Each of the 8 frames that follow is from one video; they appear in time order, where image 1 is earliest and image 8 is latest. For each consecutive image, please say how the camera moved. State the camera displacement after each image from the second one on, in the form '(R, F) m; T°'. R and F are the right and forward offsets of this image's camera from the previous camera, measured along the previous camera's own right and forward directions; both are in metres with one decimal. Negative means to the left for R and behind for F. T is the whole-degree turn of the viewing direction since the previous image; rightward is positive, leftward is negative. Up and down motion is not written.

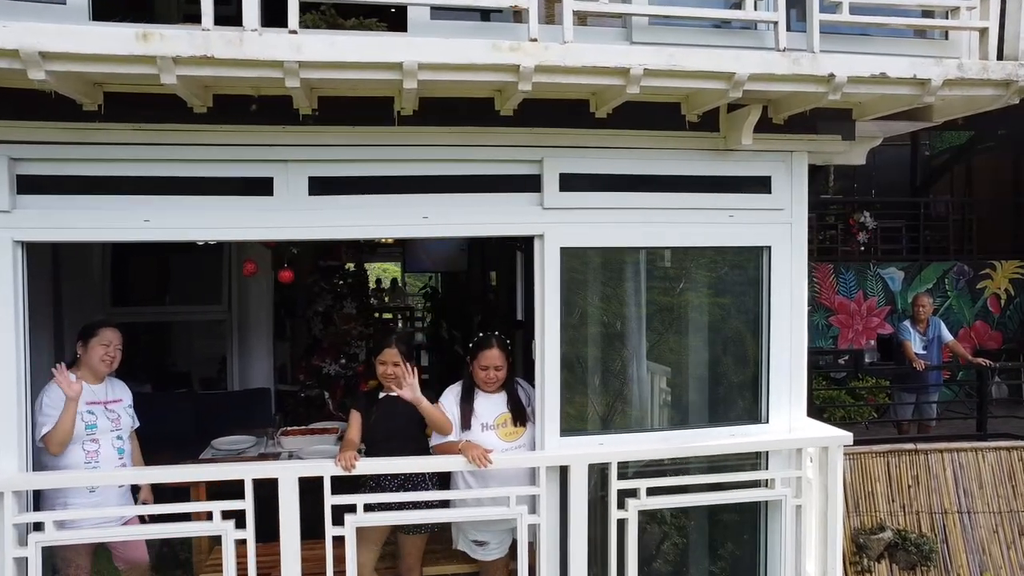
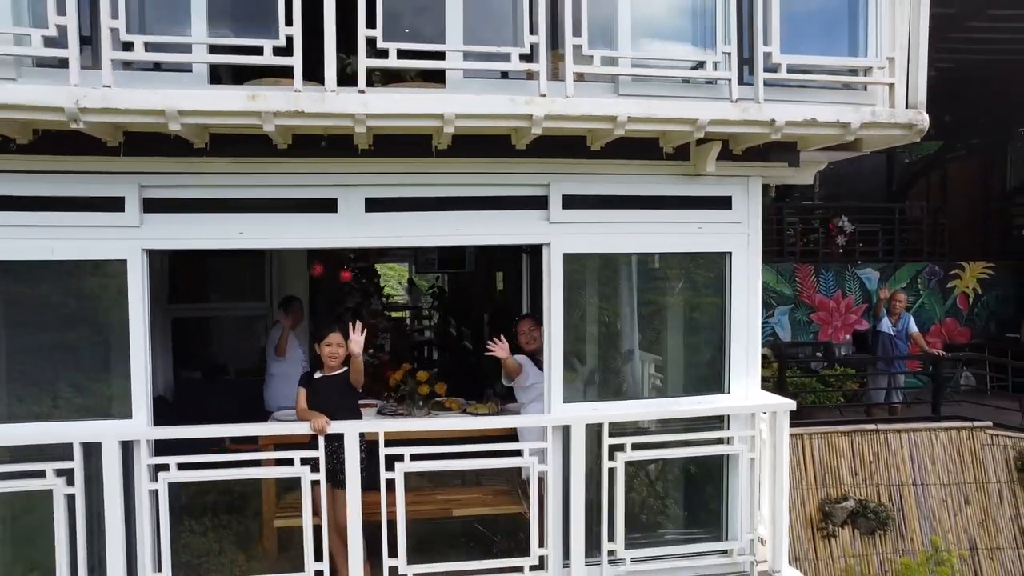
(-0.1, -0.9) m; 0°
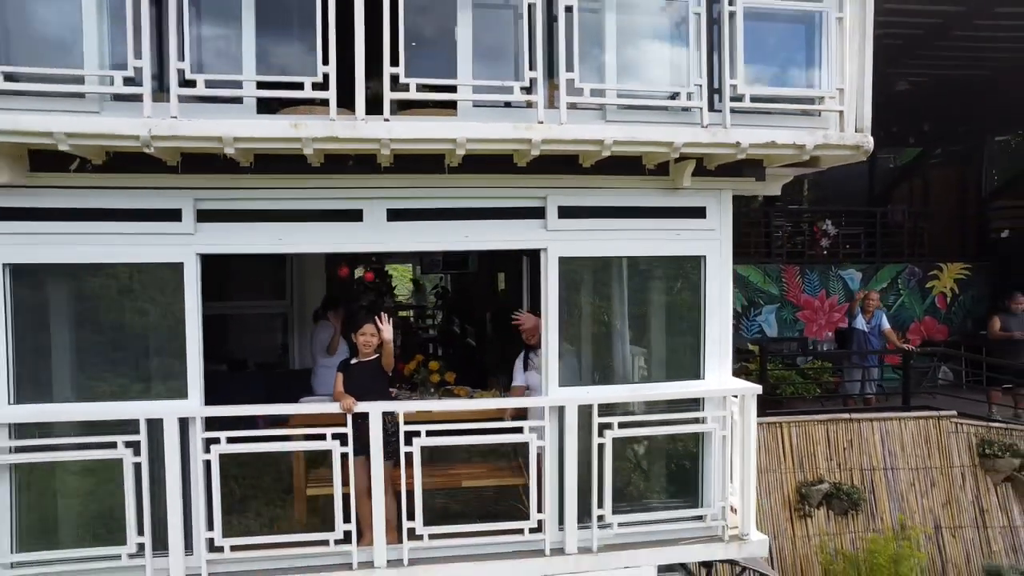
(0.0, -0.6) m; 0°
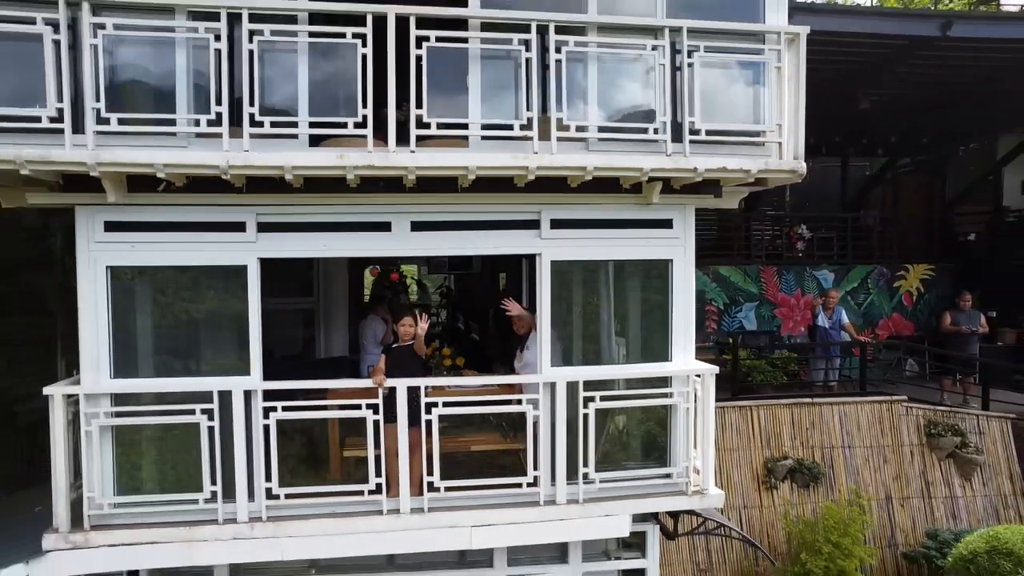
(0.0, -1.1) m; 0°
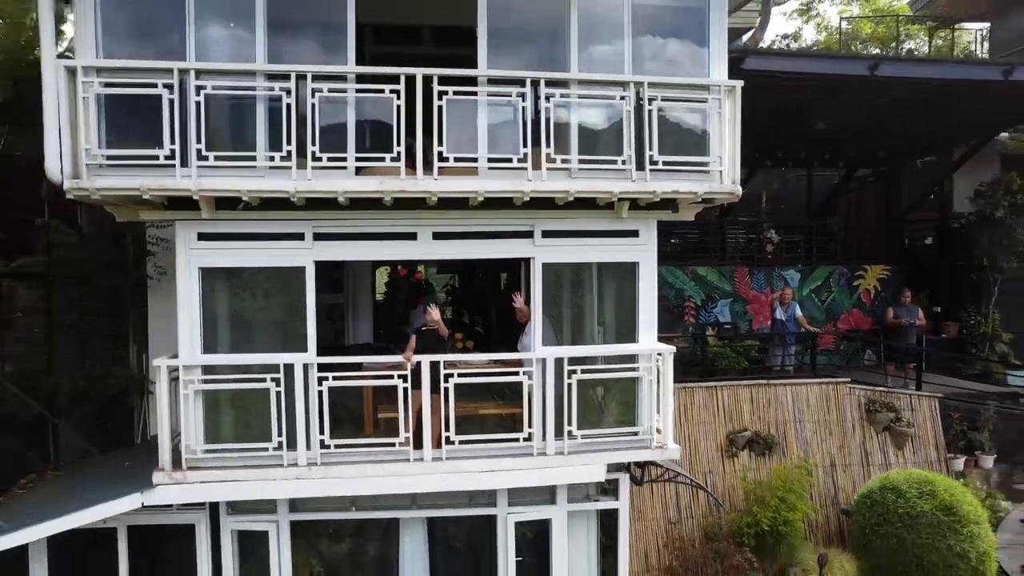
(0.0, -1.6) m; 0°
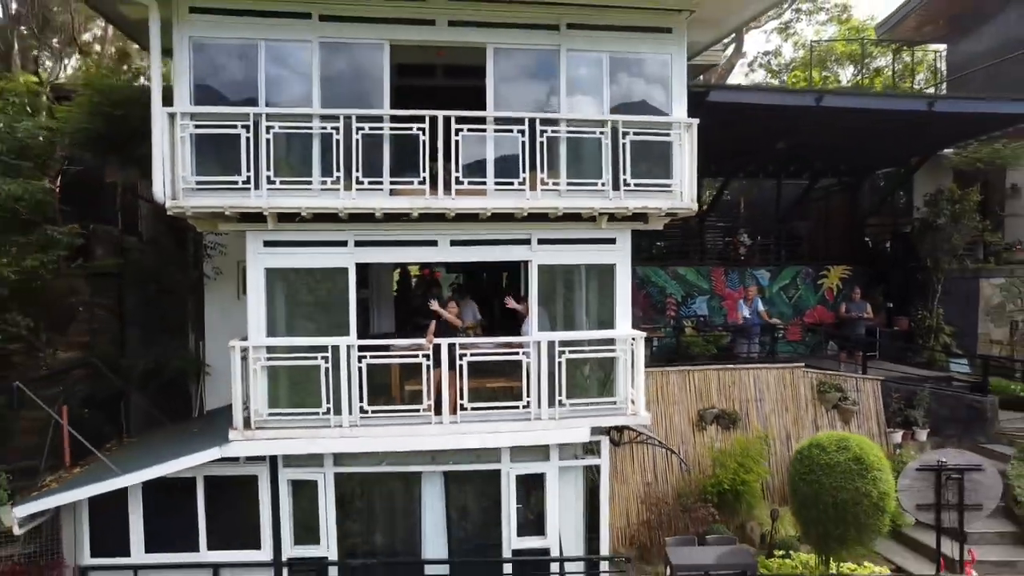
(0.0, -1.8) m; 0°
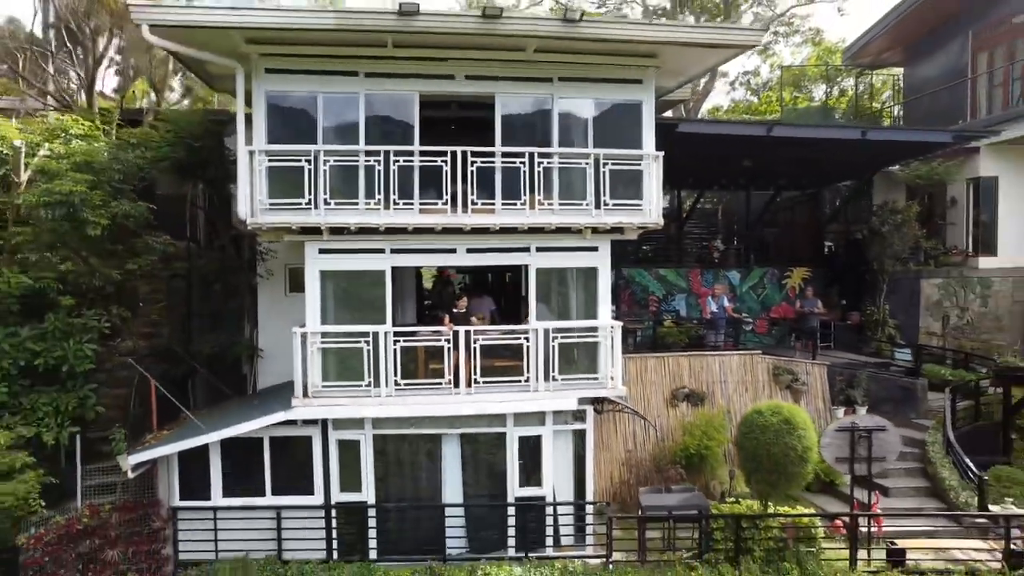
(0.0, -2.3) m; 0°
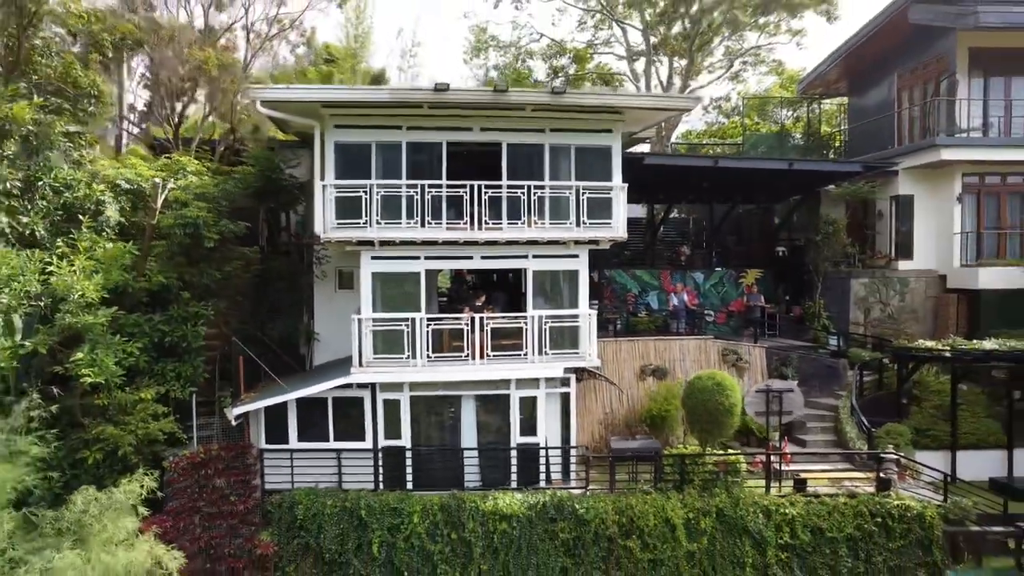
(0.0, -3.8) m; 0°
